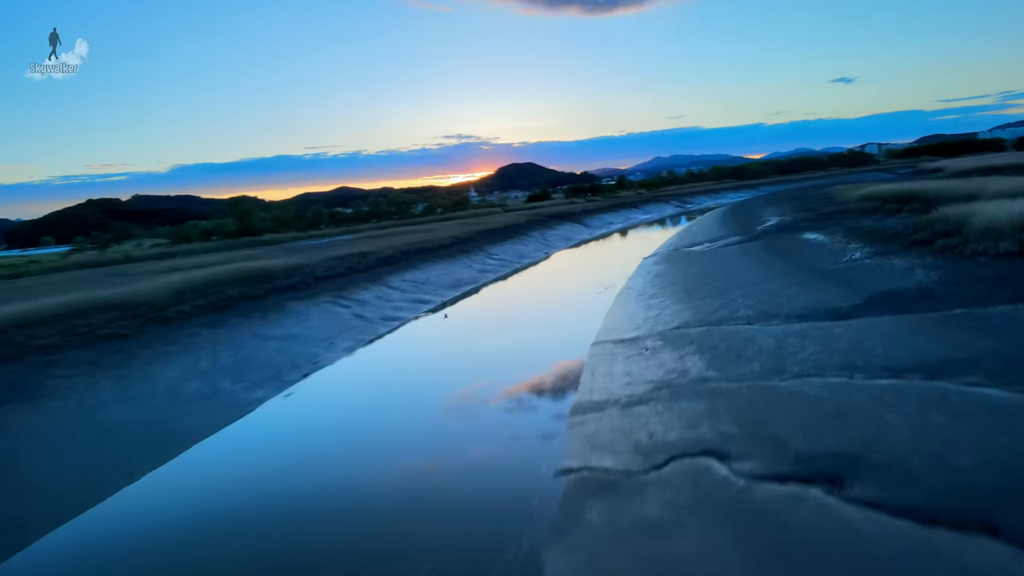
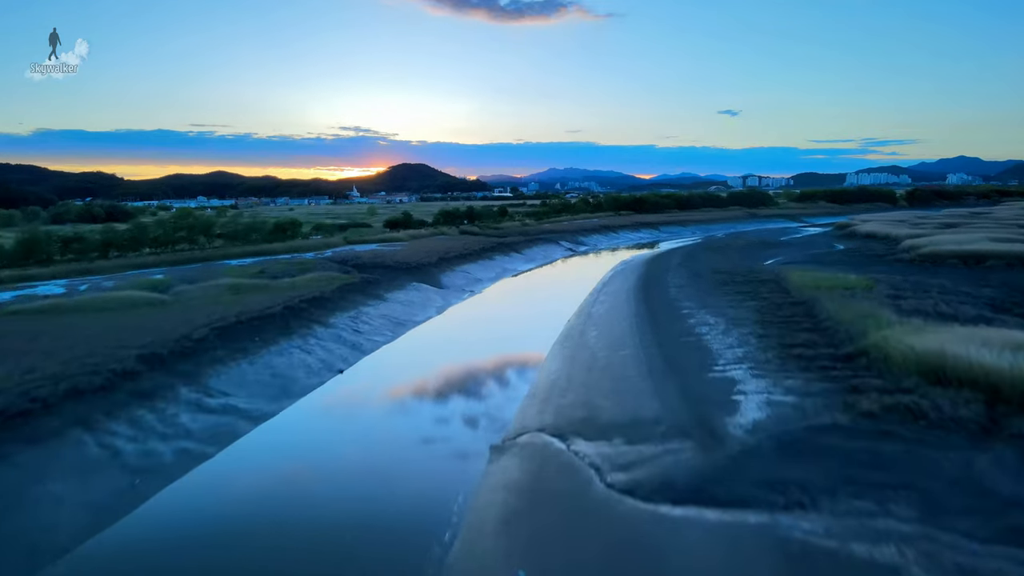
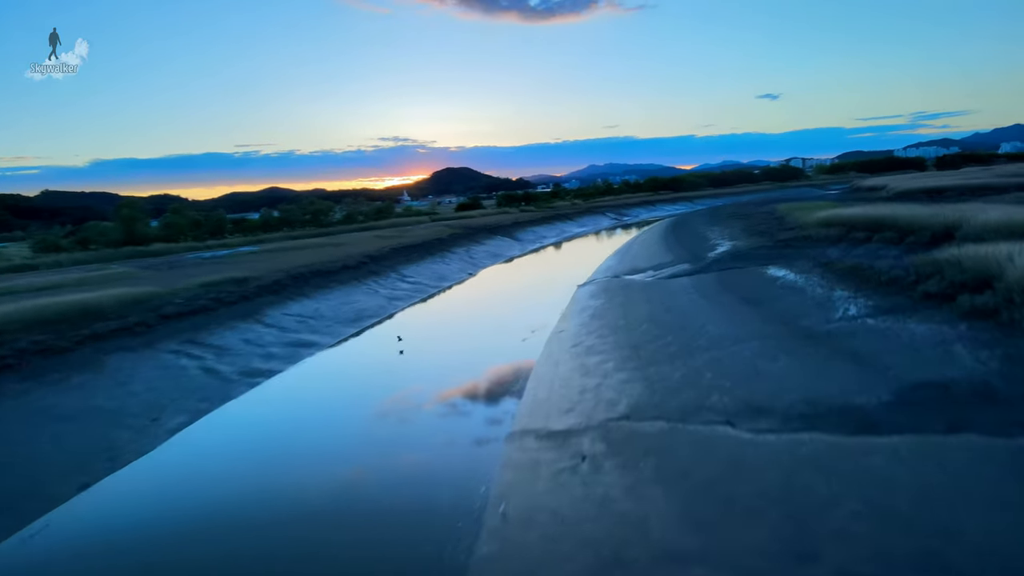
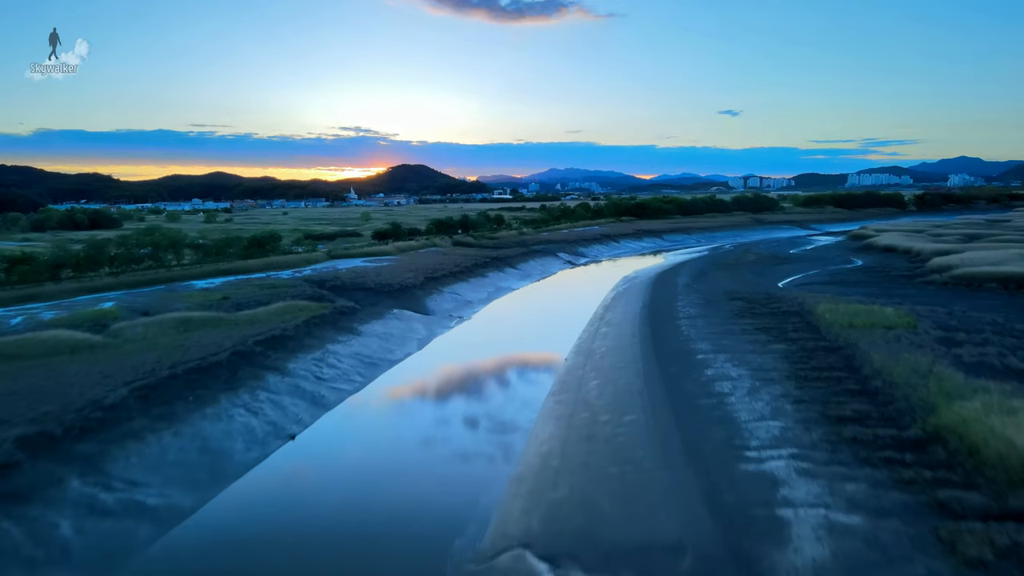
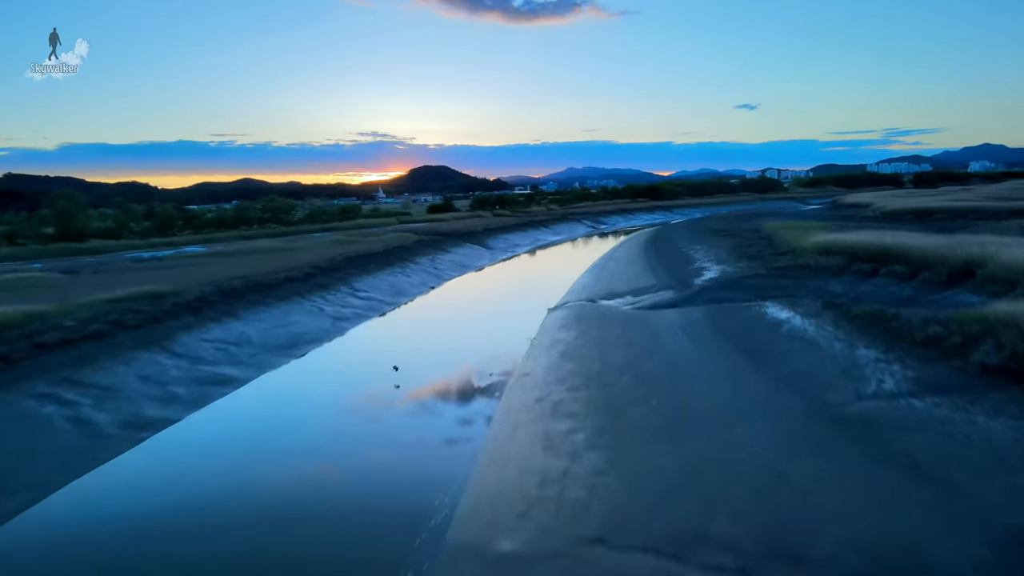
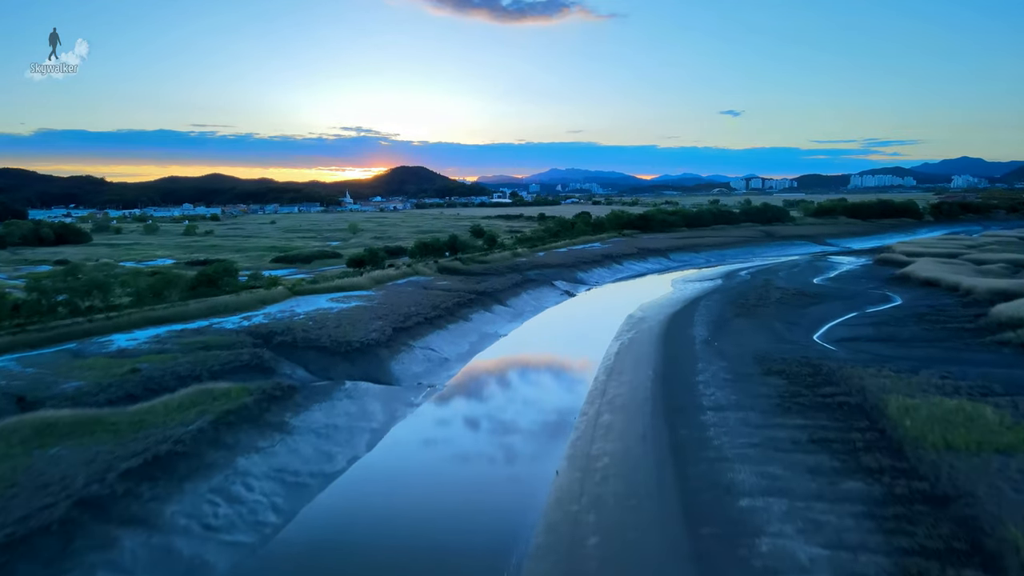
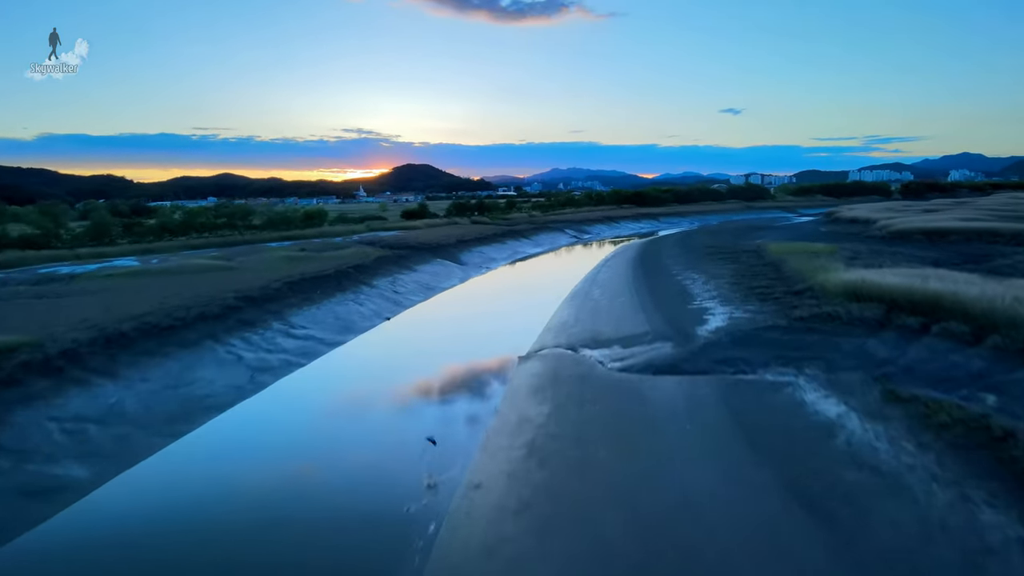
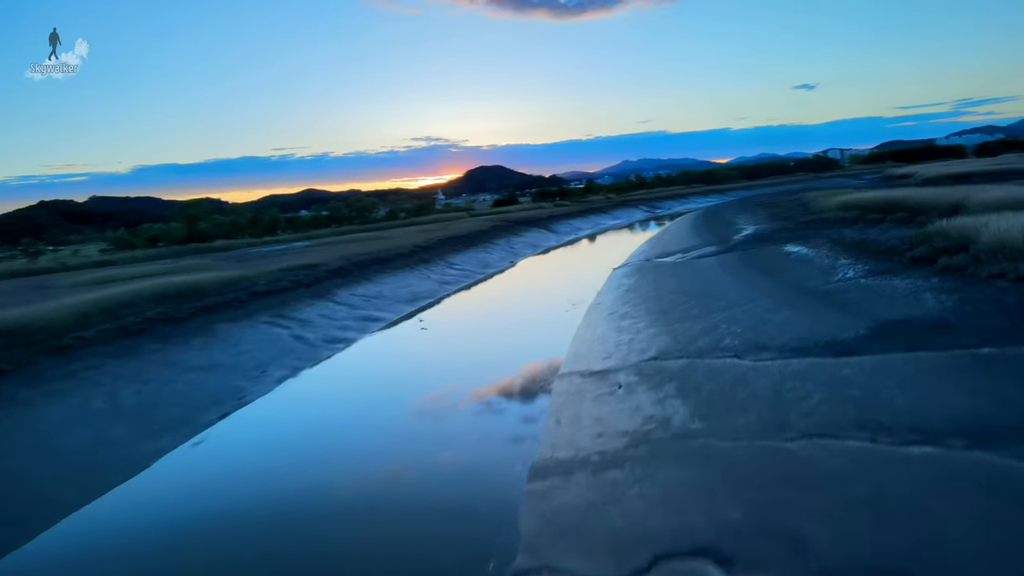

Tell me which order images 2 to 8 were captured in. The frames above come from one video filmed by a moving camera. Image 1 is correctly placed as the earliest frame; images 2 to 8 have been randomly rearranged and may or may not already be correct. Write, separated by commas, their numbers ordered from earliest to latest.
8, 3, 5, 7, 2, 4, 6
